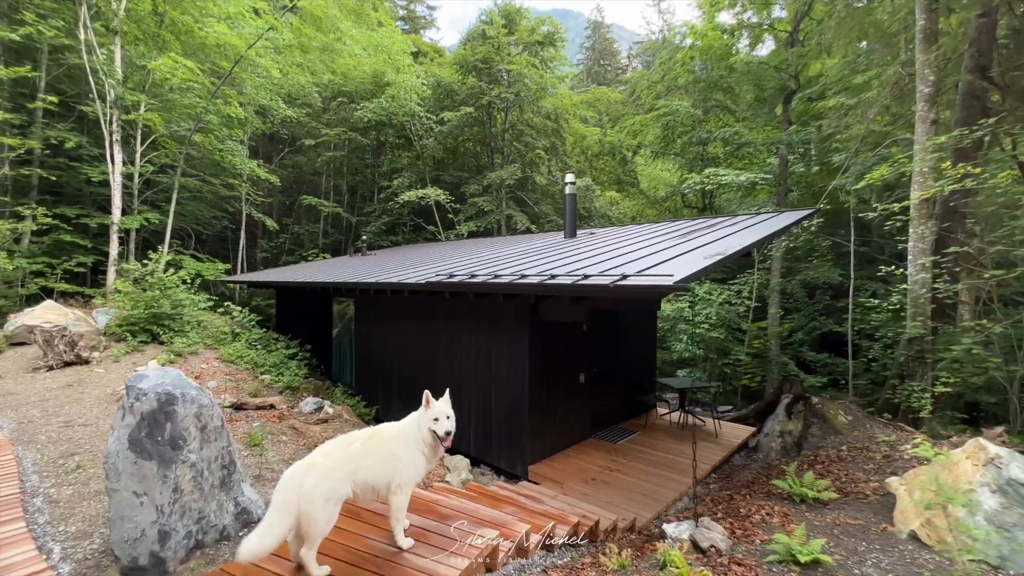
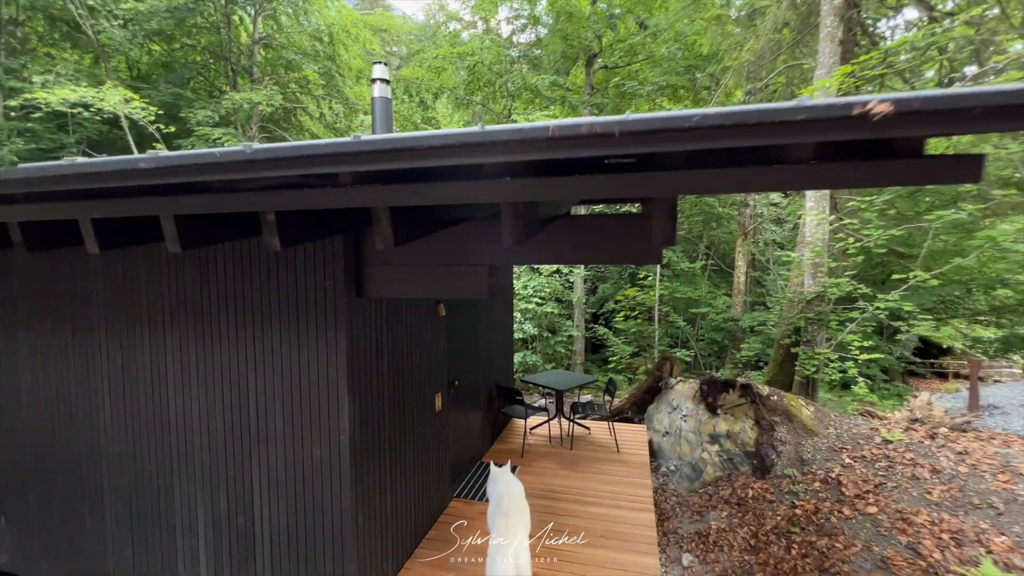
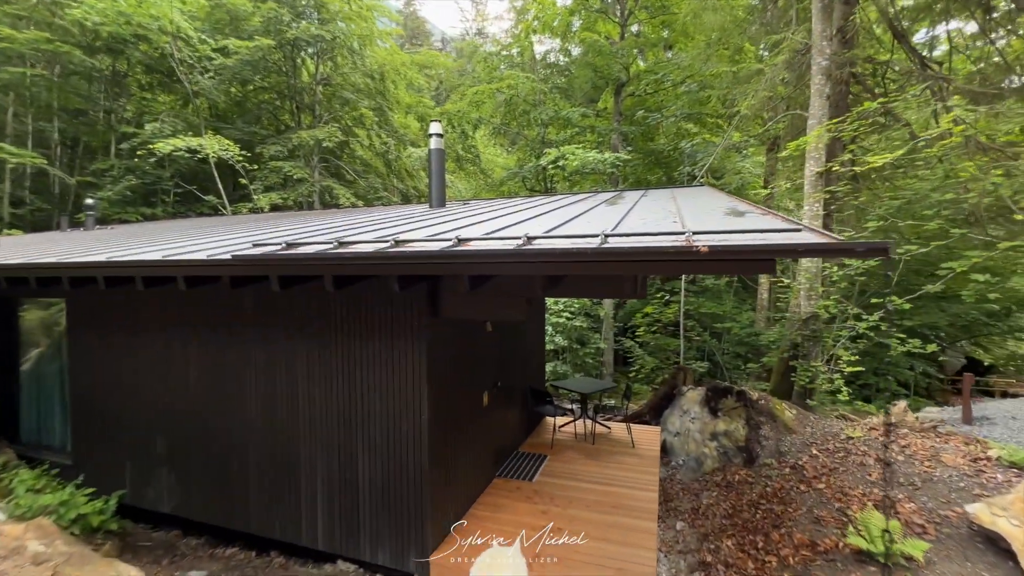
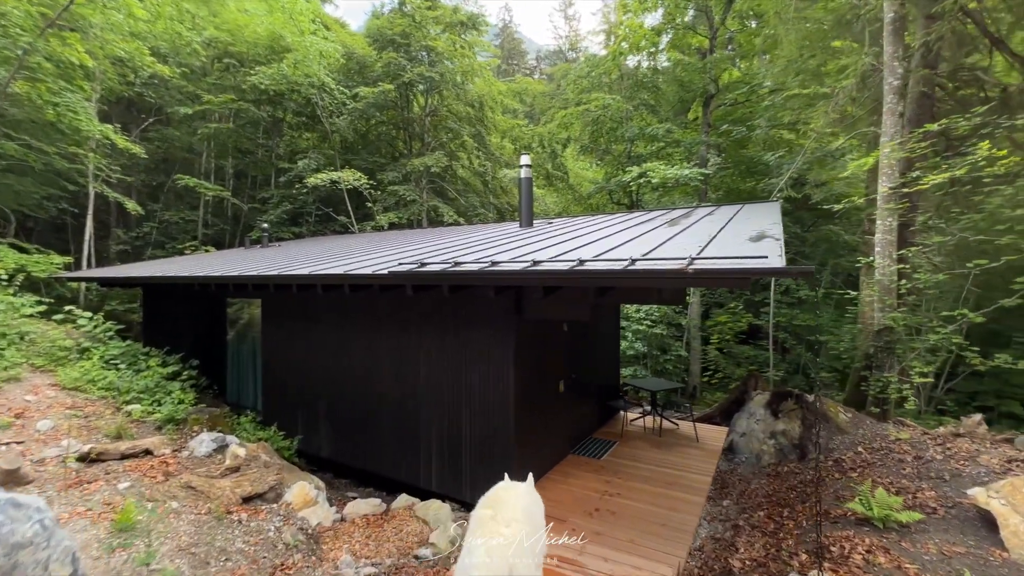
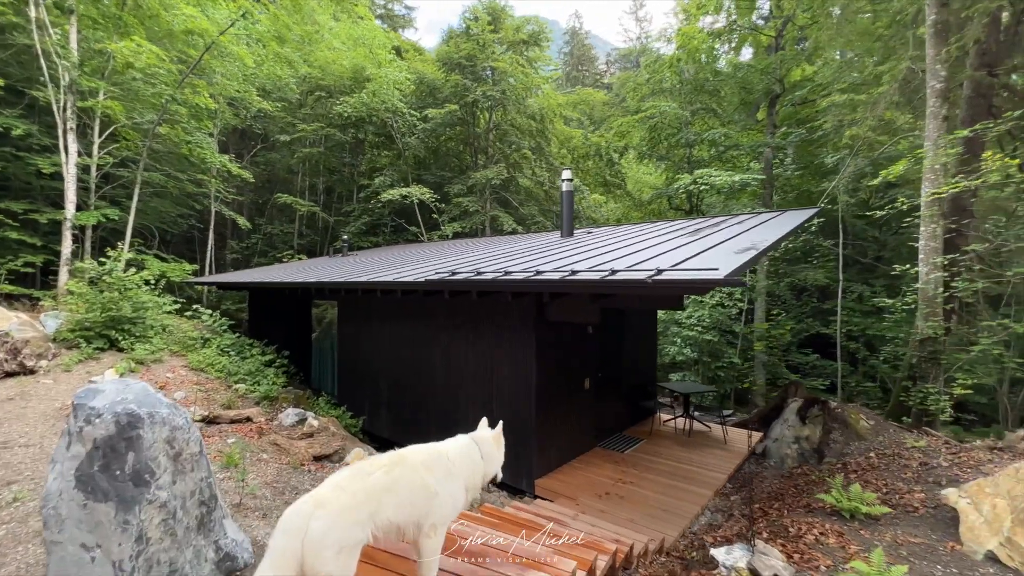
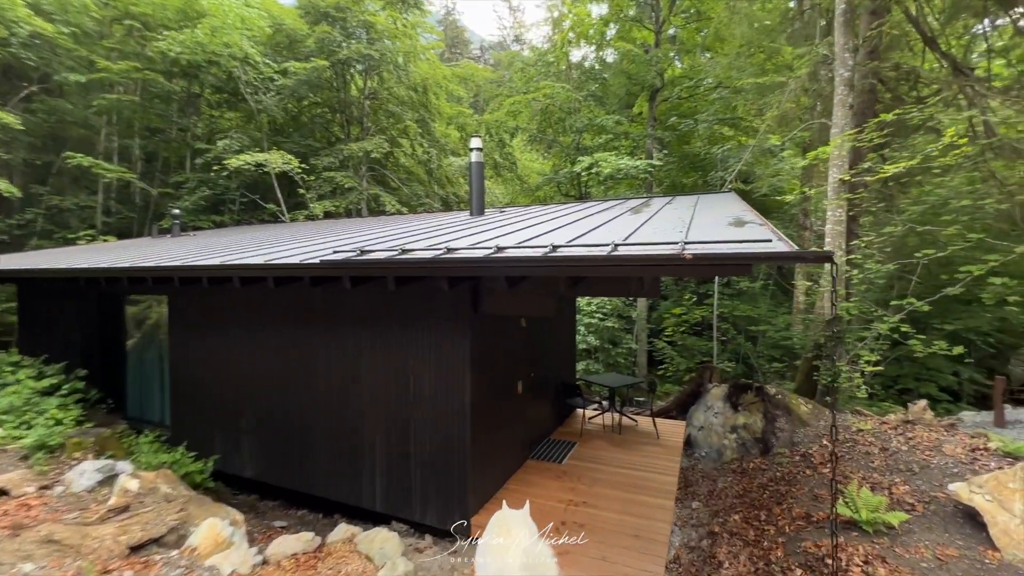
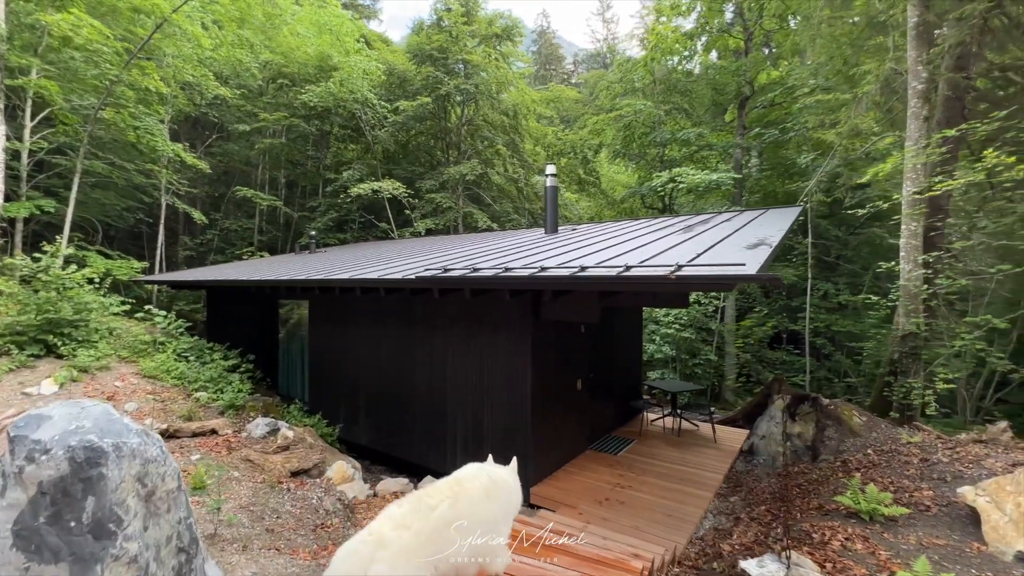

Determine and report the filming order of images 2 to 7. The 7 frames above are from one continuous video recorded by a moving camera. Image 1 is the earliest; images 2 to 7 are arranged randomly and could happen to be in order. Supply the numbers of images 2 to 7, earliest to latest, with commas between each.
5, 7, 4, 6, 3, 2
